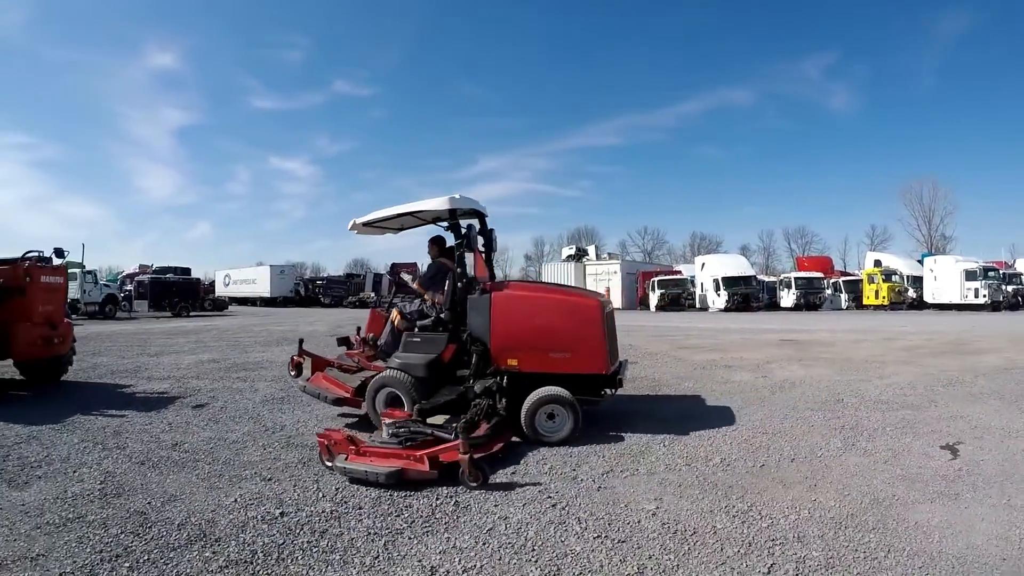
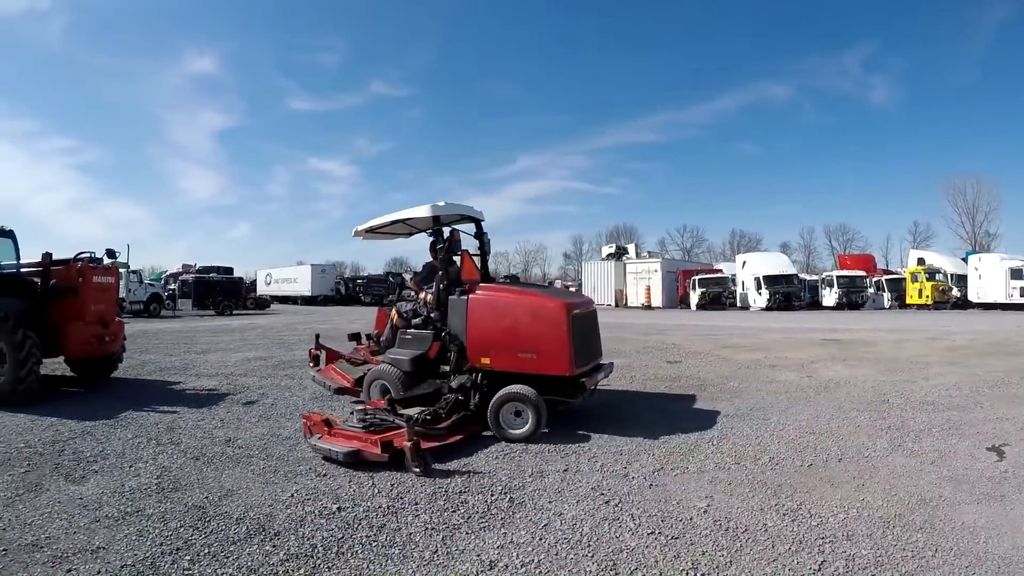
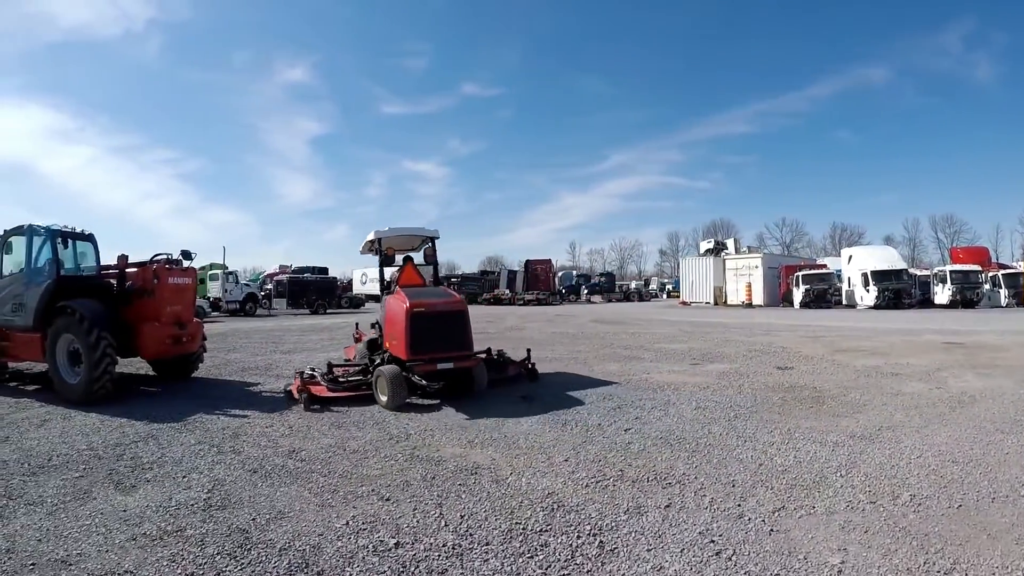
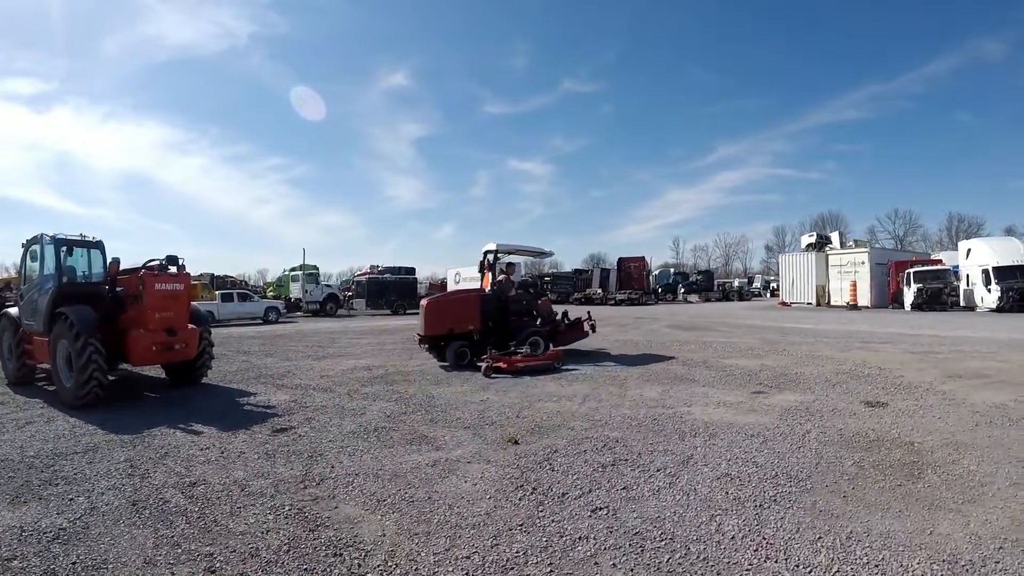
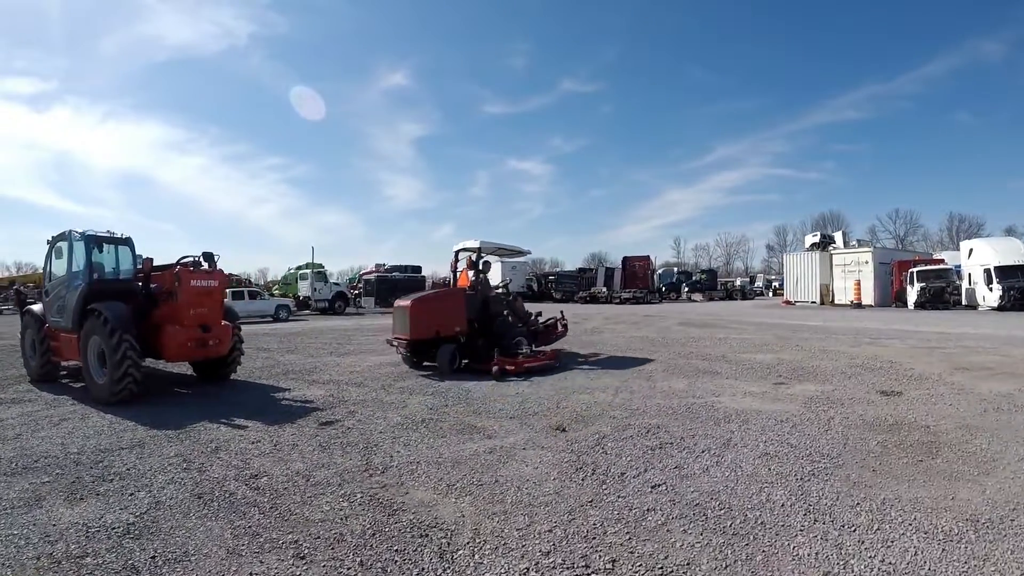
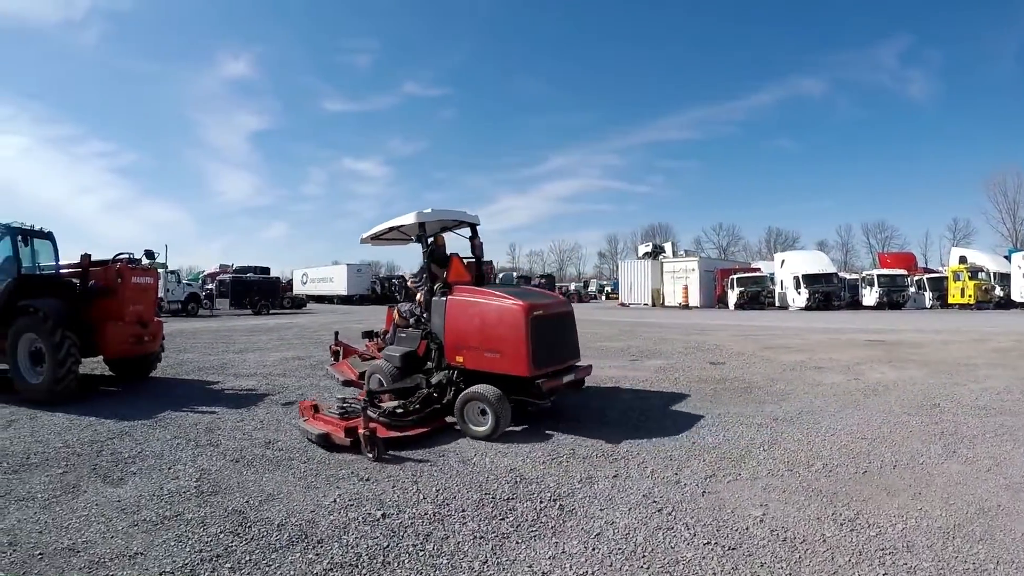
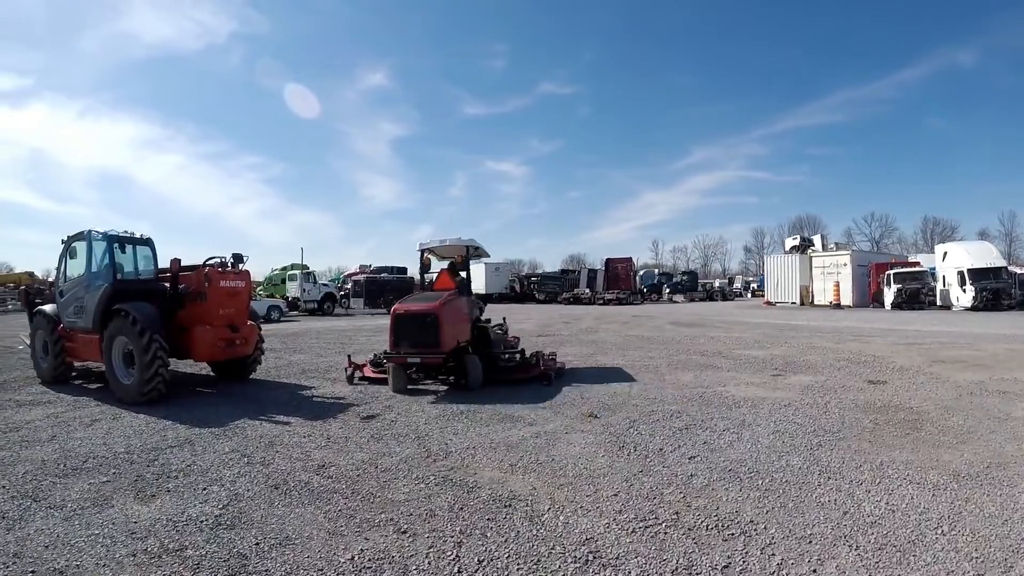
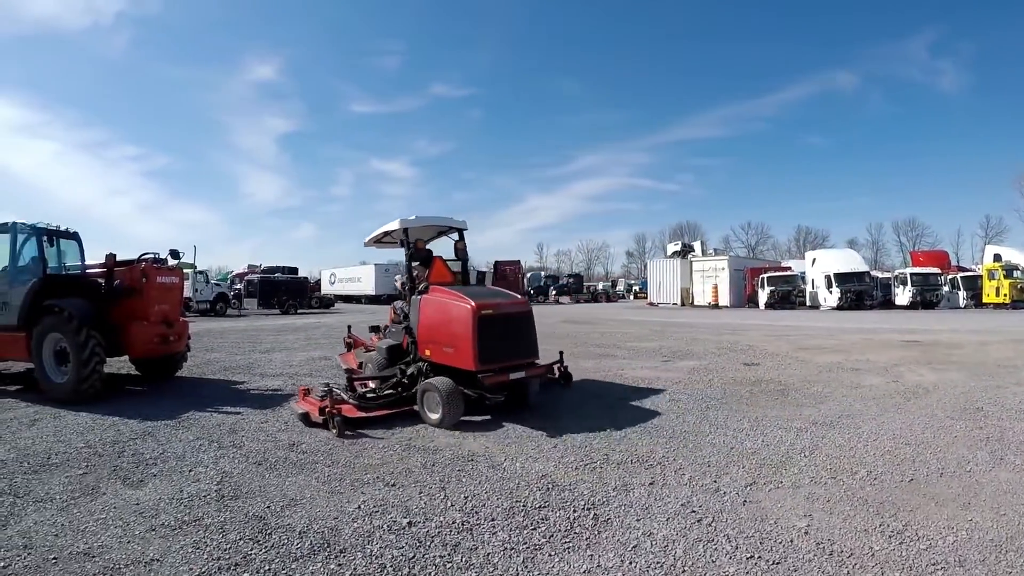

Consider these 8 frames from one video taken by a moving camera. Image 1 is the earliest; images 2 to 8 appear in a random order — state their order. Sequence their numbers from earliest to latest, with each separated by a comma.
2, 6, 8, 3, 7, 5, 4
